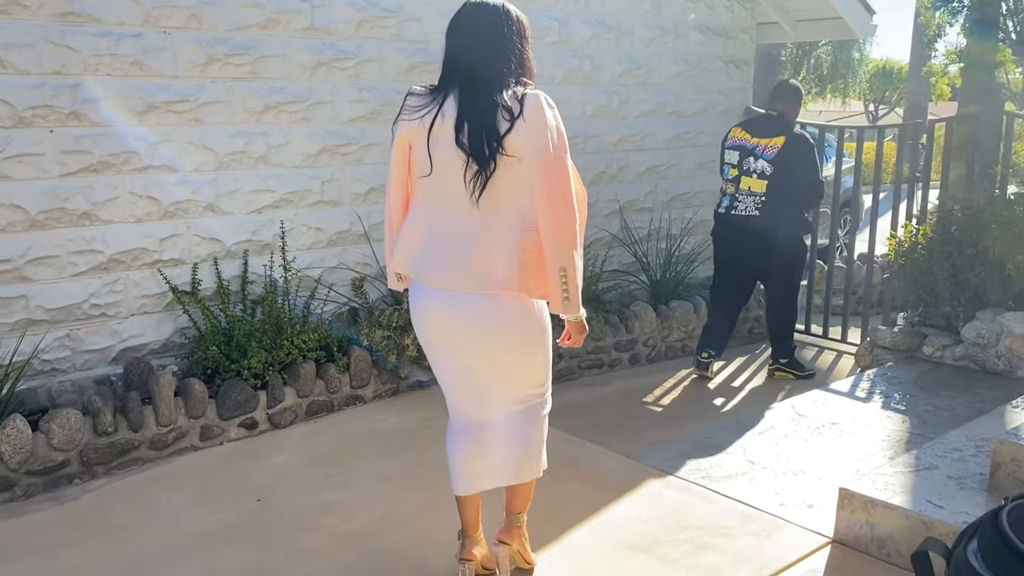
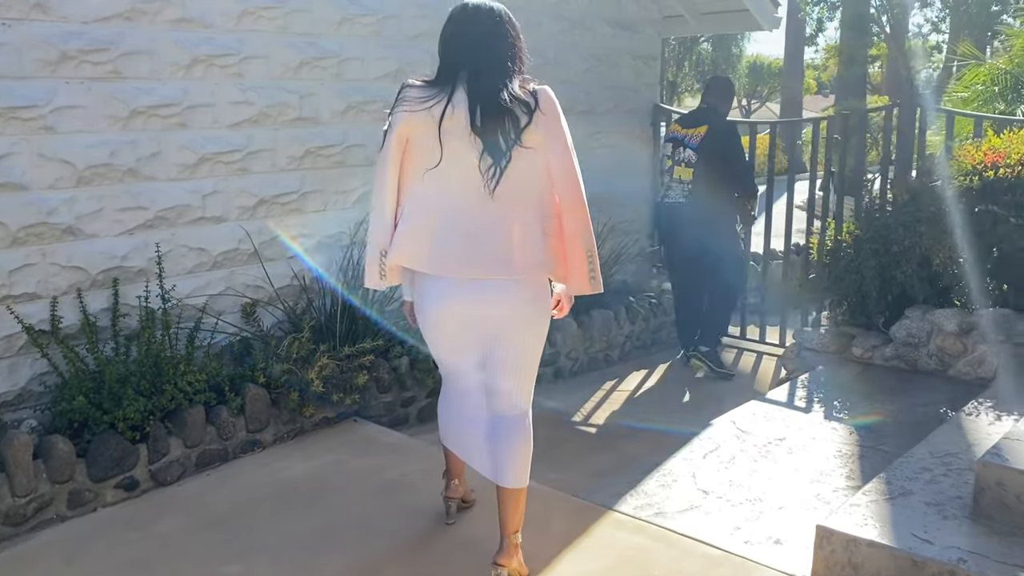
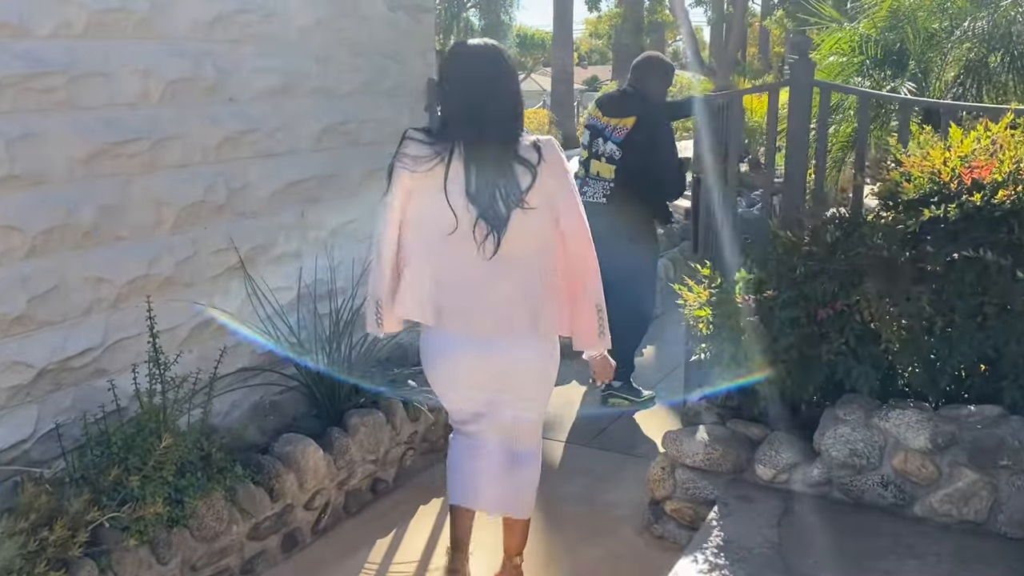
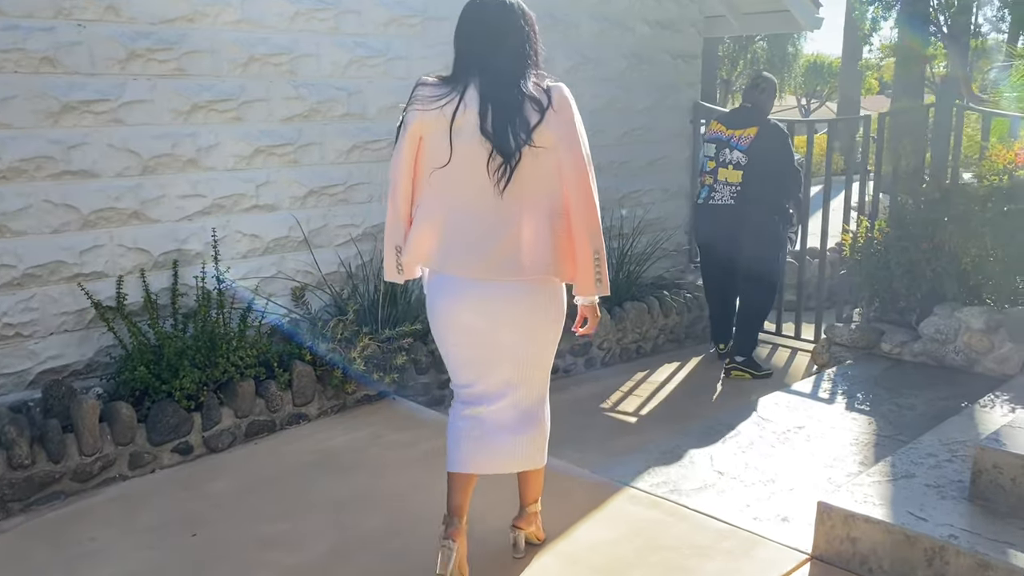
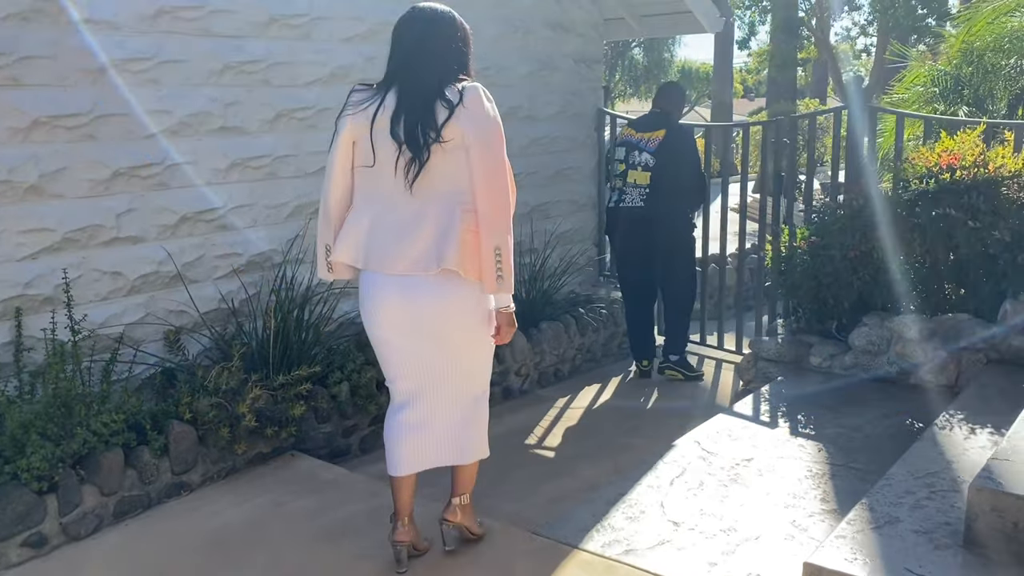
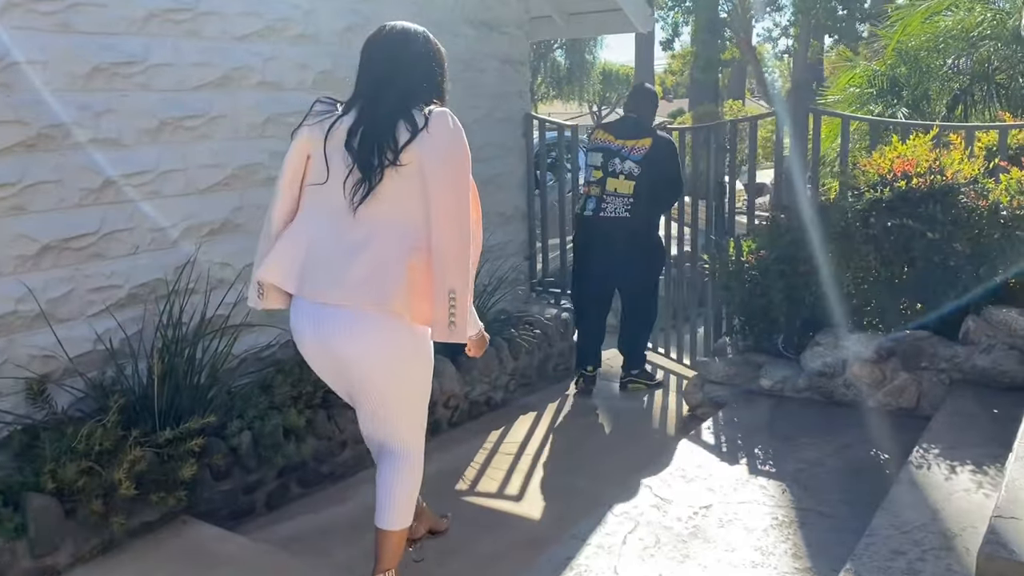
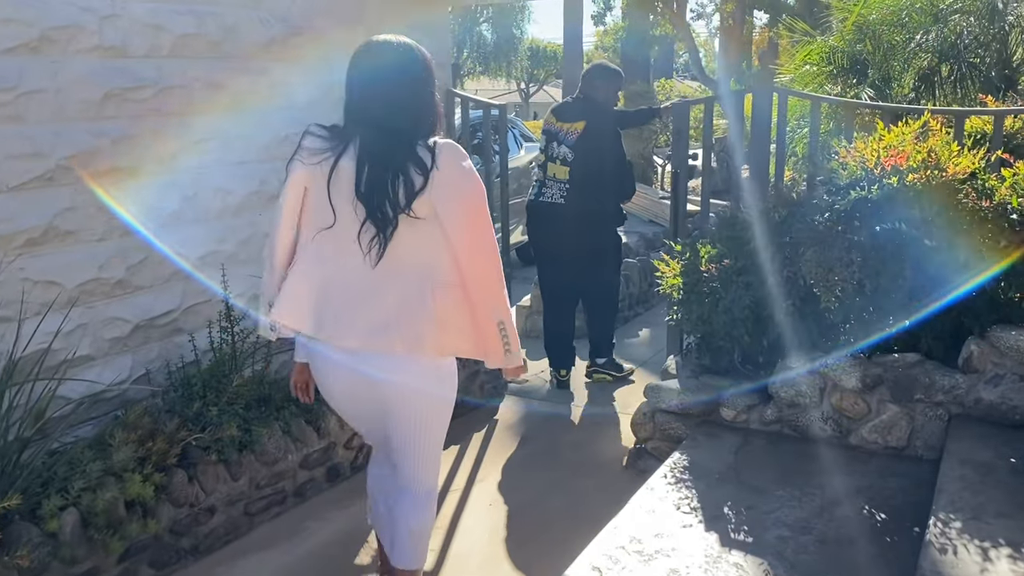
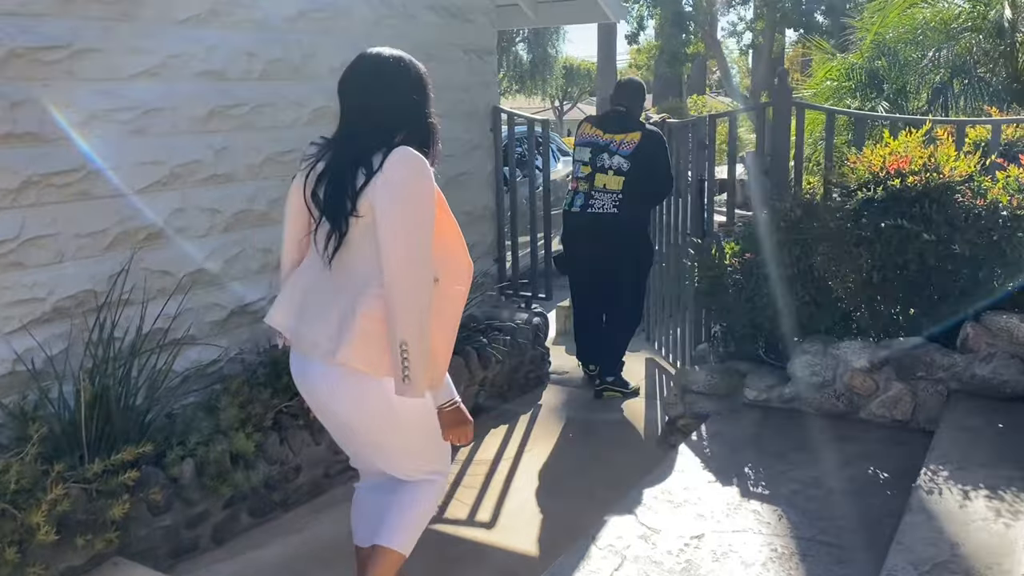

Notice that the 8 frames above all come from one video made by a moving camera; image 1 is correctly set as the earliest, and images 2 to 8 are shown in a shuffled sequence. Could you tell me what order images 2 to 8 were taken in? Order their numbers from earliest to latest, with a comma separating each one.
4, 2, 5, 6, 8, 7, 3
